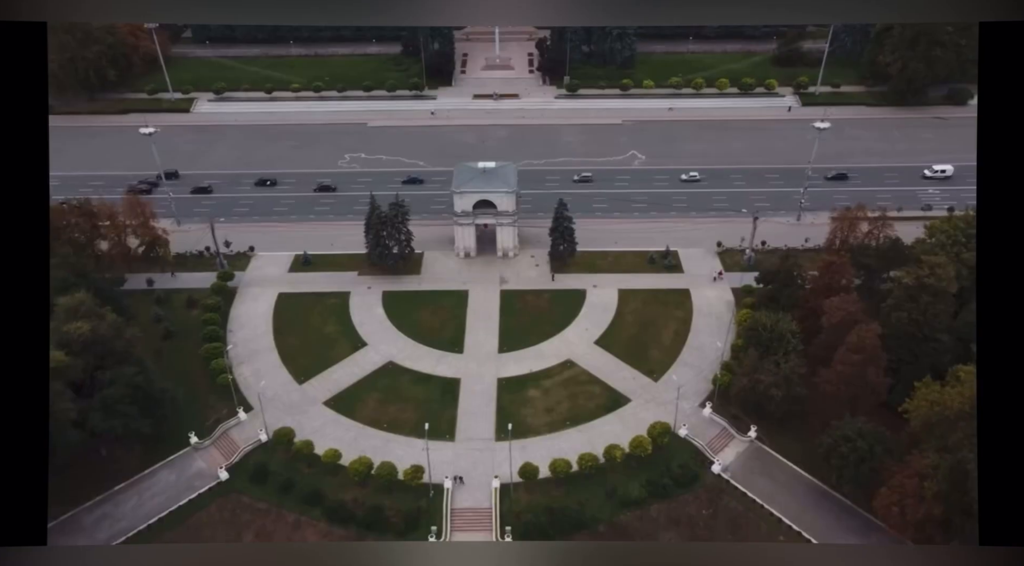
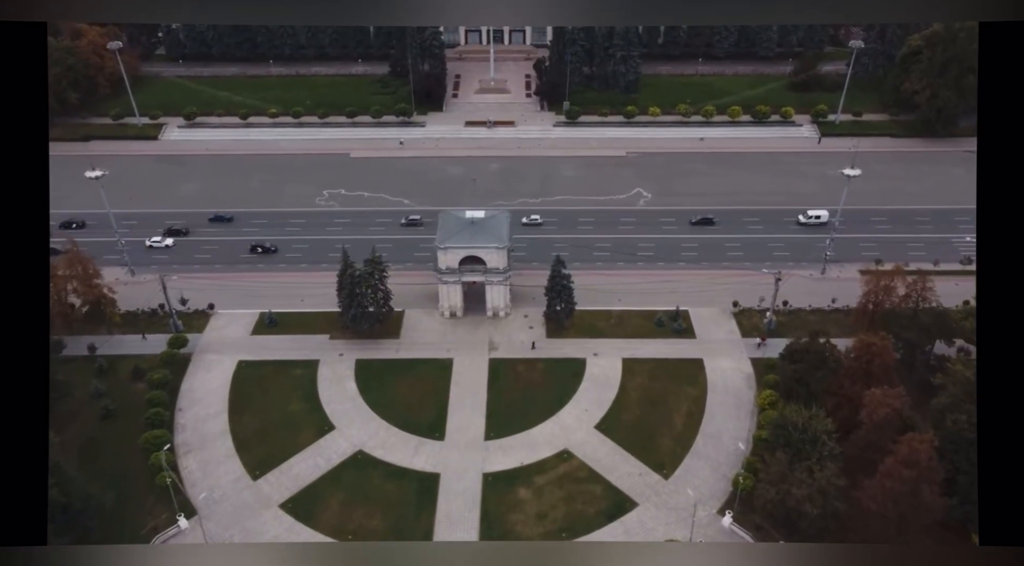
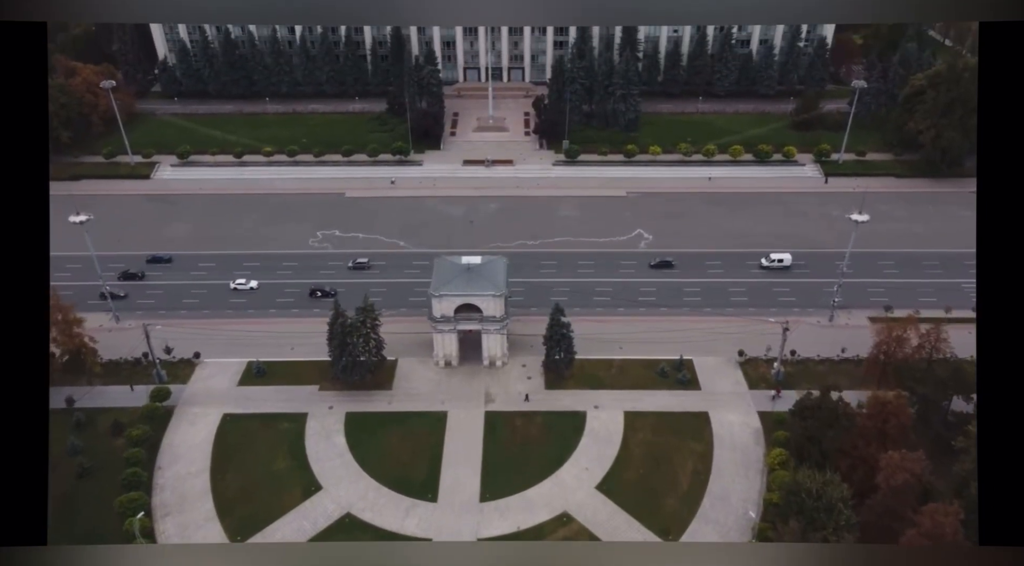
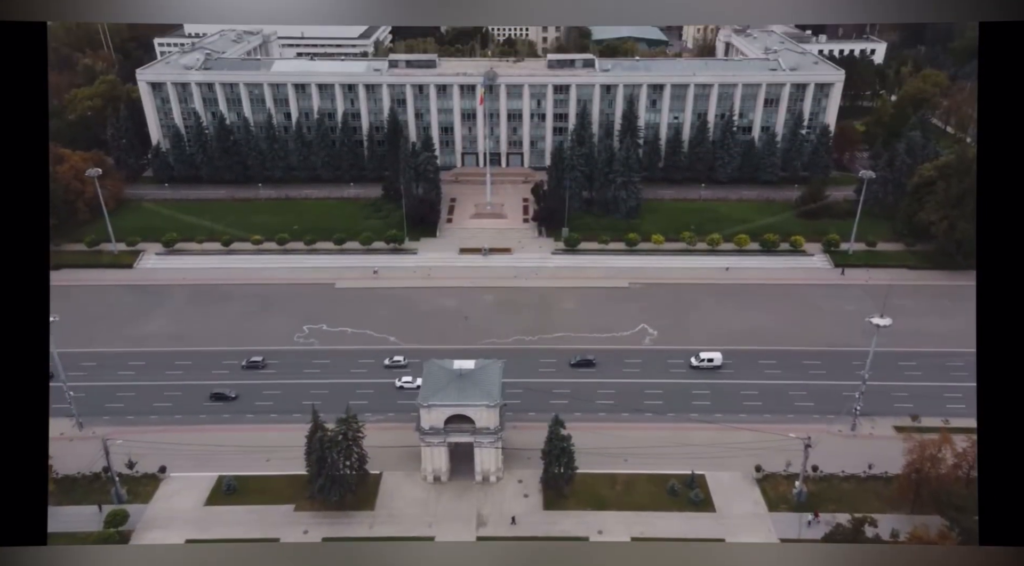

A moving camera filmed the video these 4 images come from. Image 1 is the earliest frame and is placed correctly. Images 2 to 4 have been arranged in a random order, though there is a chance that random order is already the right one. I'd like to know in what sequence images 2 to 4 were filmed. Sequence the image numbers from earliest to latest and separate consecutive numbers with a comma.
2, 3, 4
